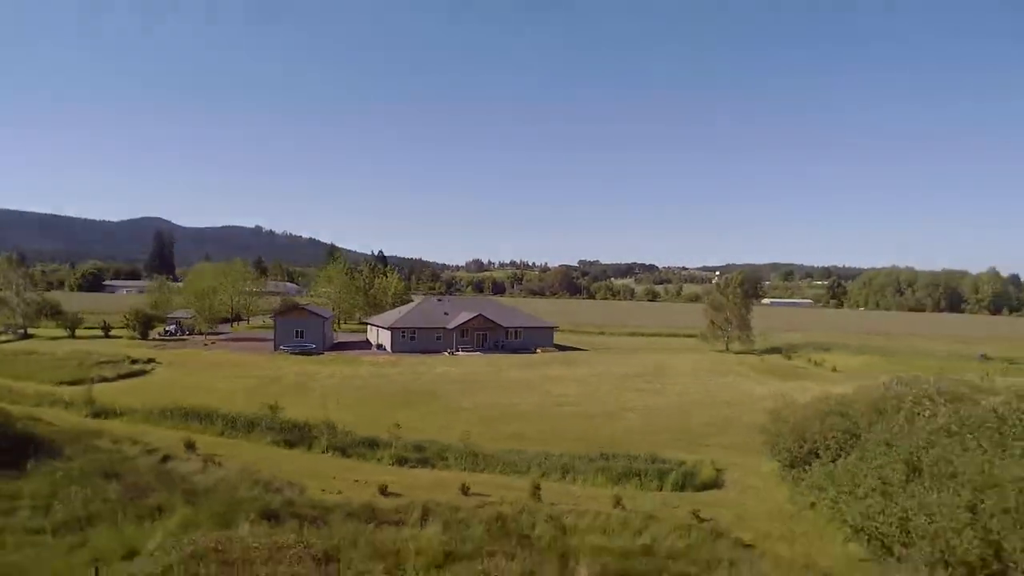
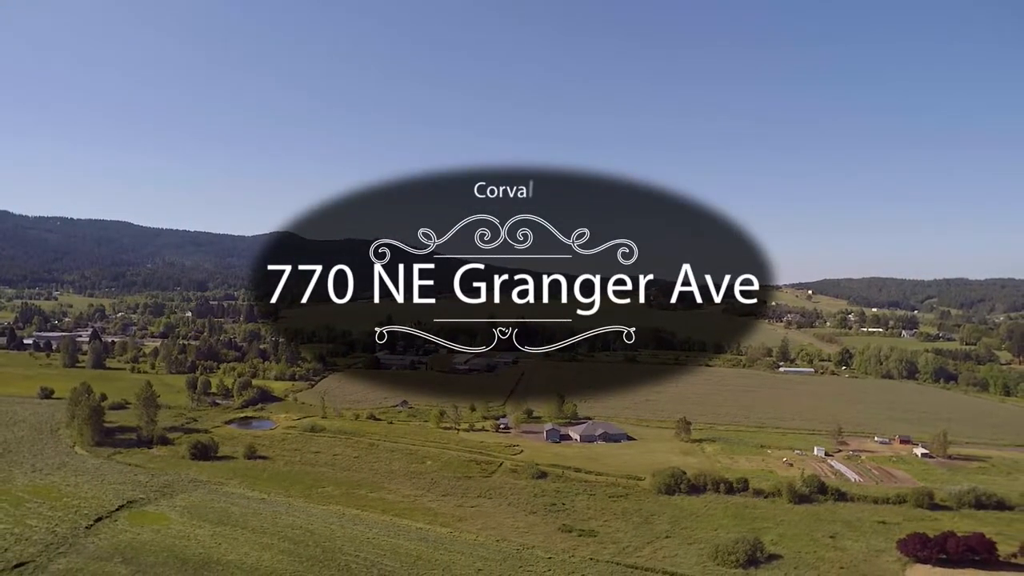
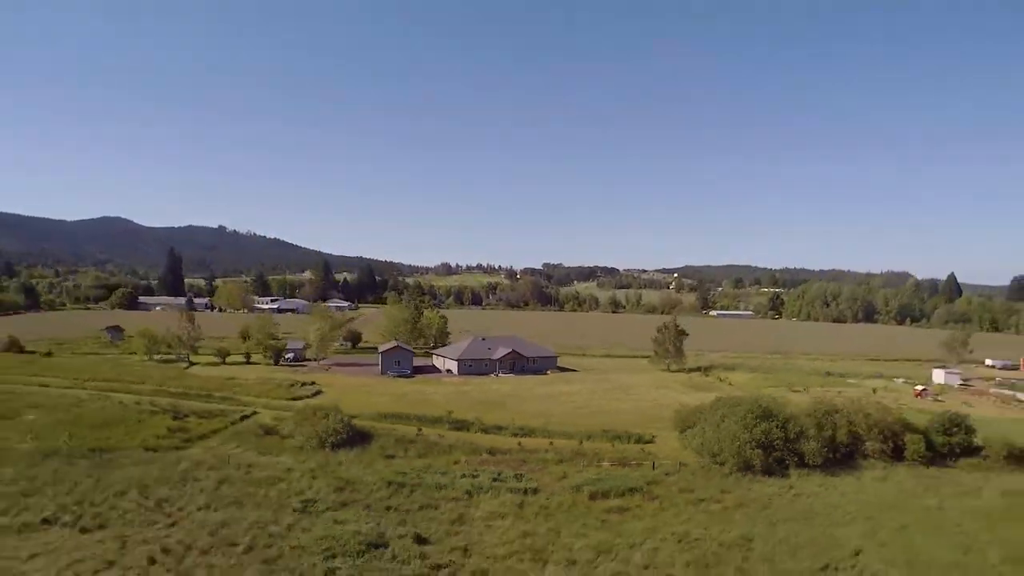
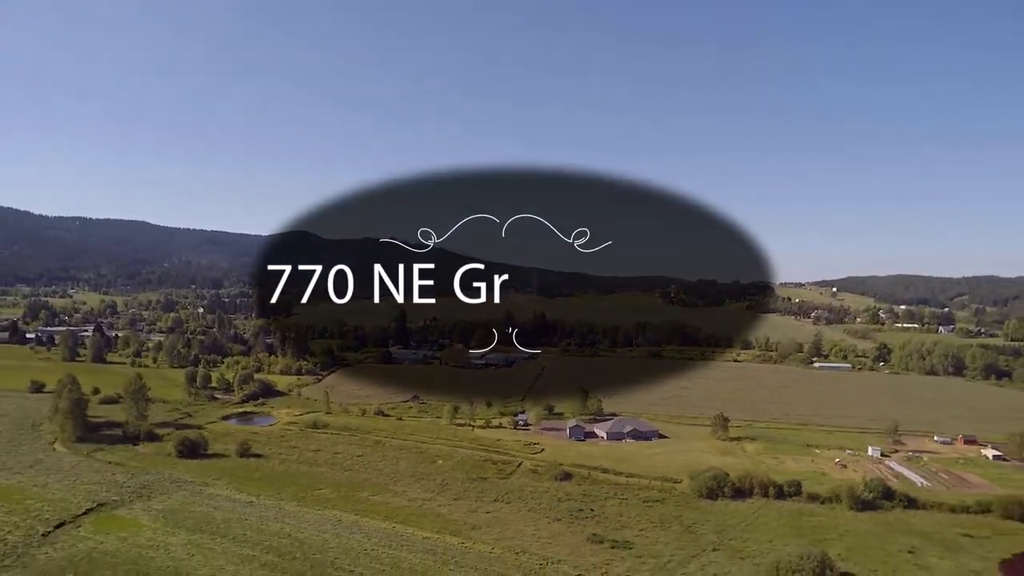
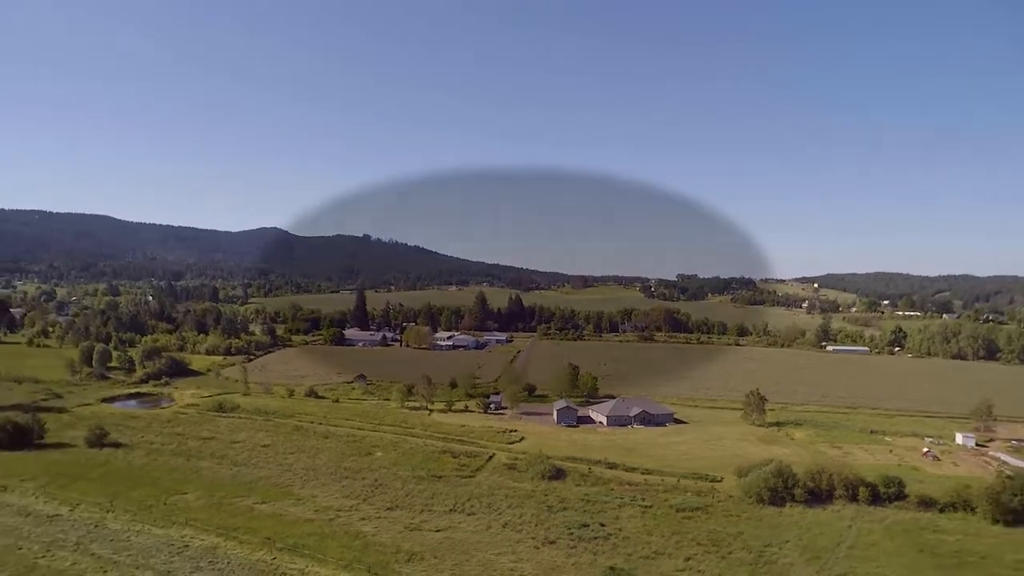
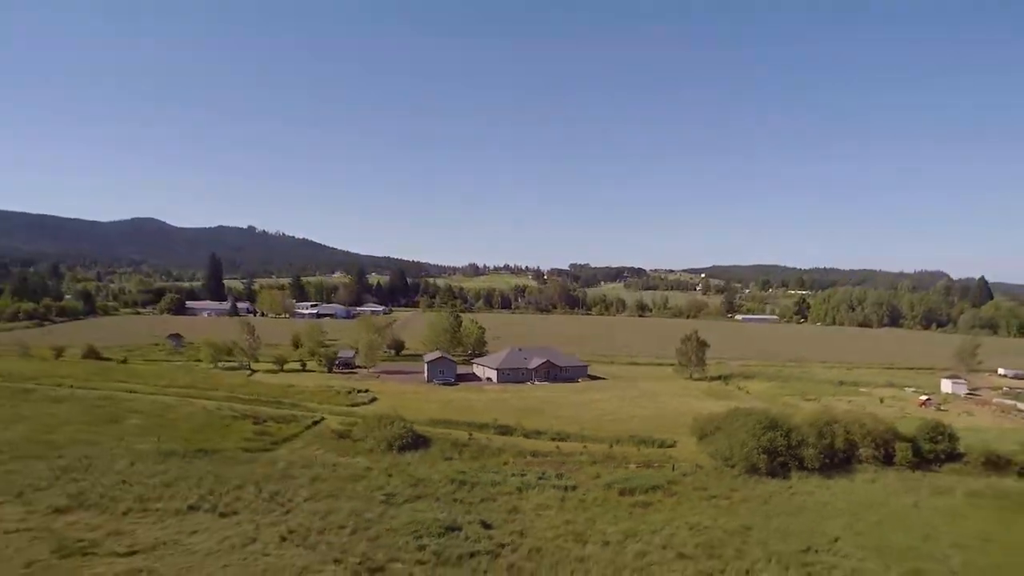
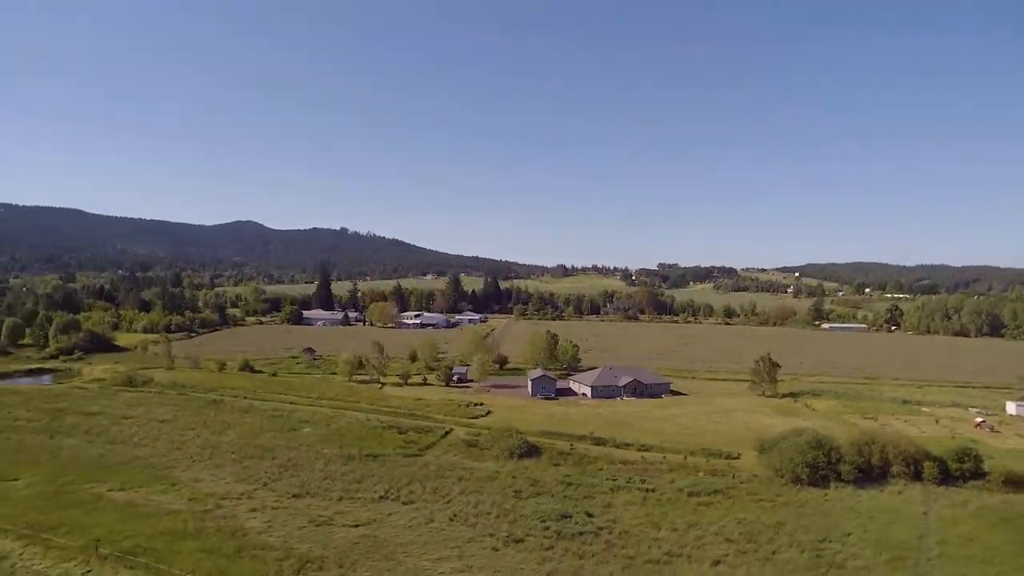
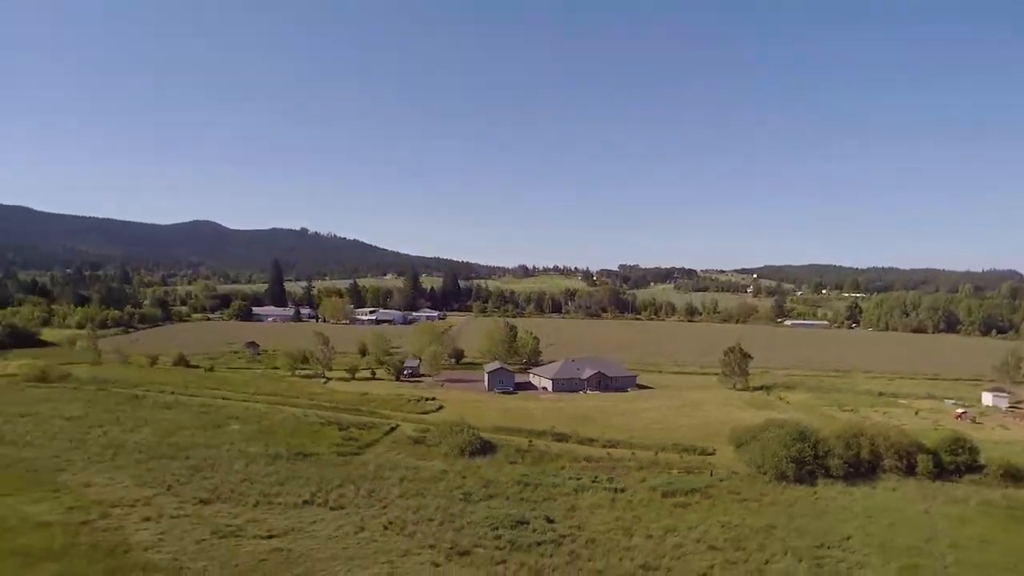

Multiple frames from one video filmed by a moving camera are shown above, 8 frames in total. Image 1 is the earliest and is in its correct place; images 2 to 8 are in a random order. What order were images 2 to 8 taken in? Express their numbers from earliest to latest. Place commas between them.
3, 6, 8, 7, 5, 4, 2
